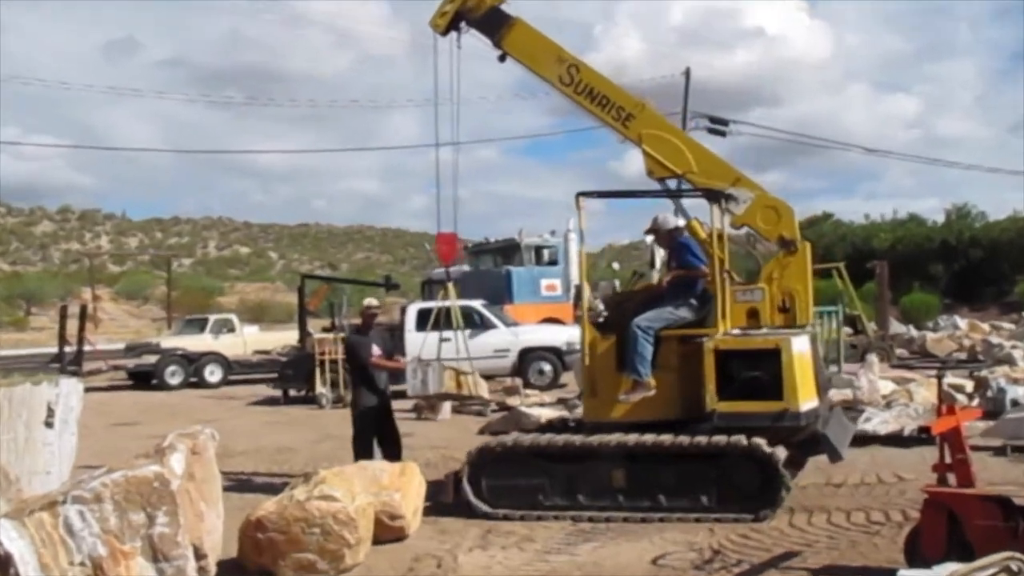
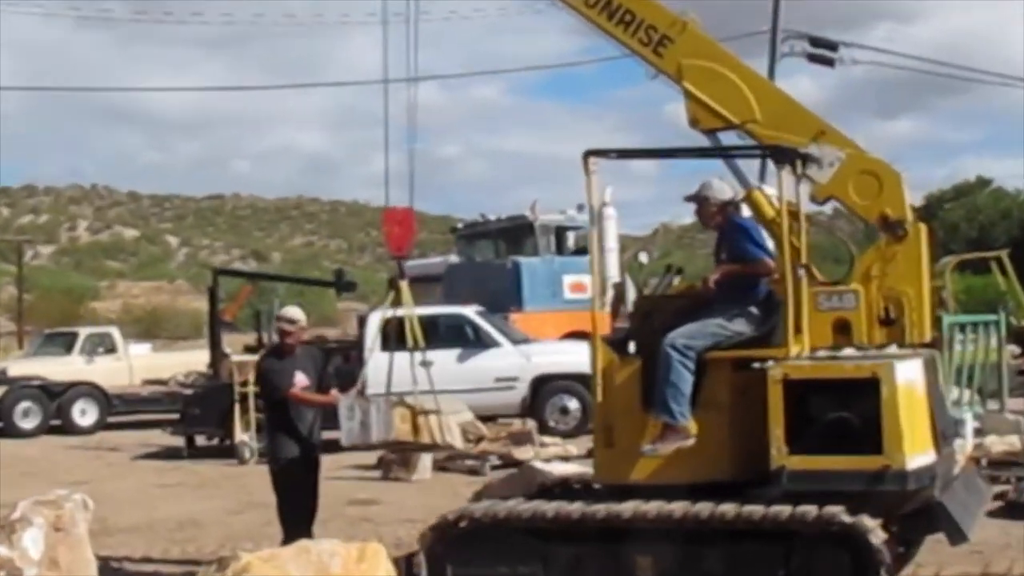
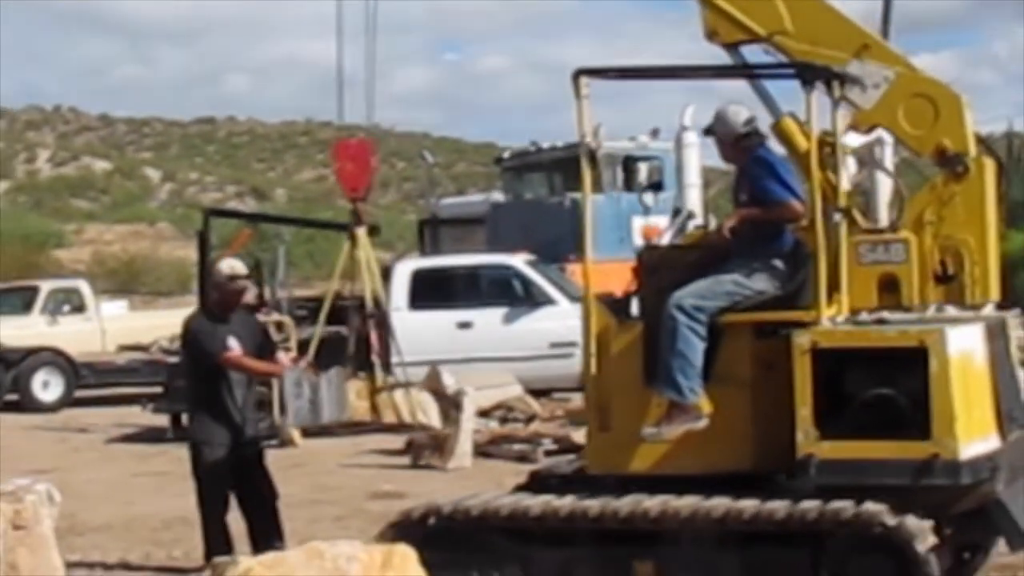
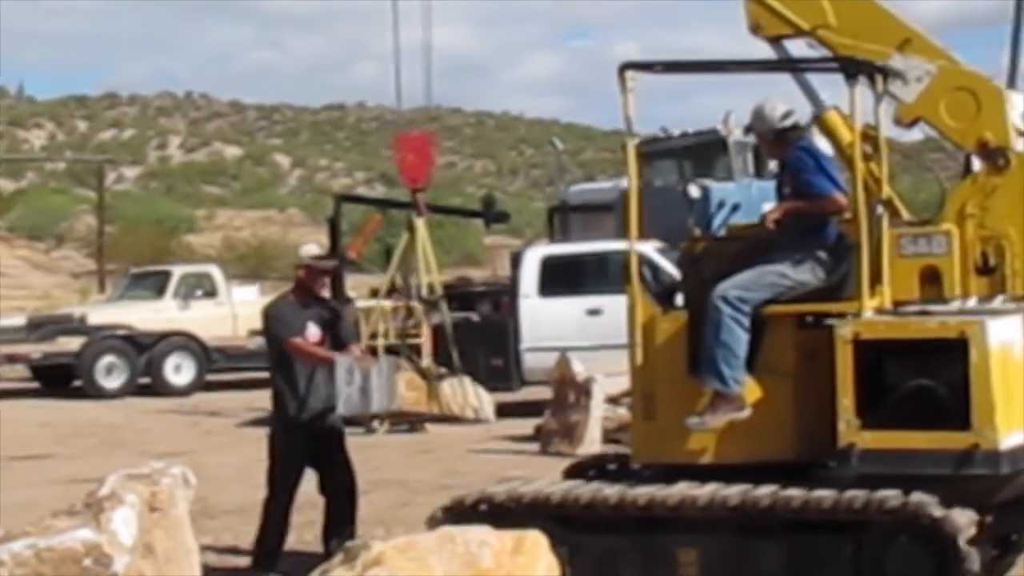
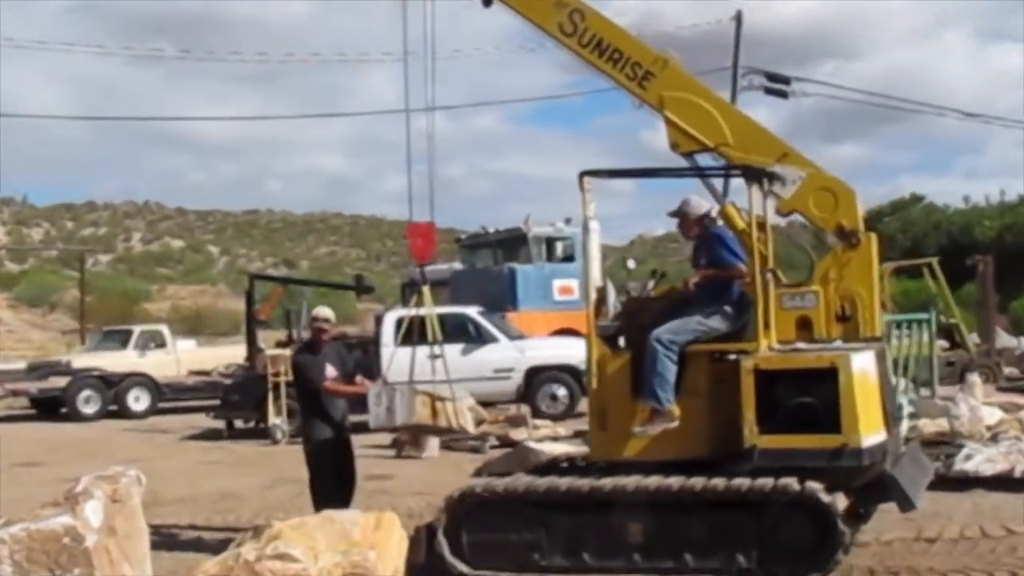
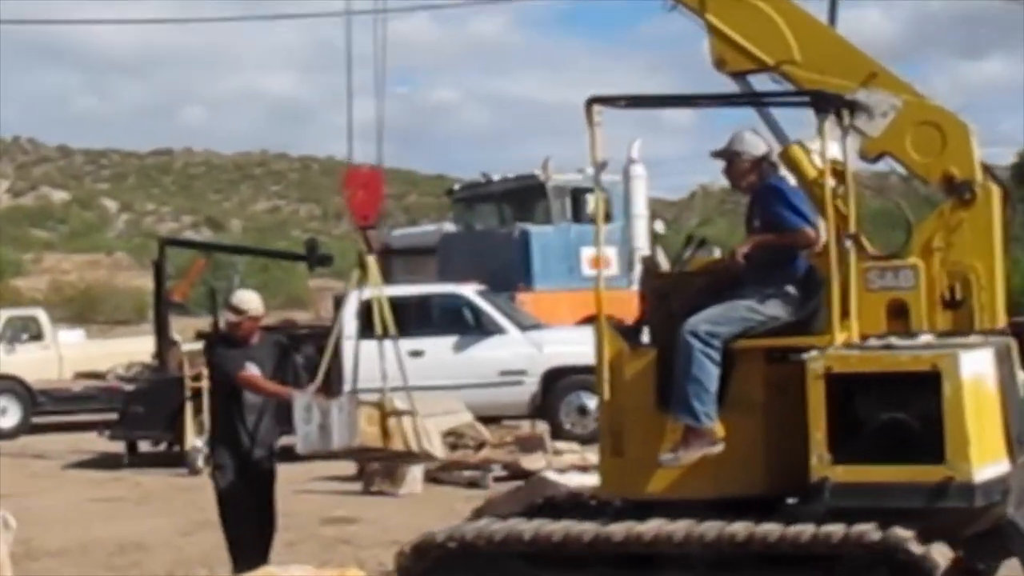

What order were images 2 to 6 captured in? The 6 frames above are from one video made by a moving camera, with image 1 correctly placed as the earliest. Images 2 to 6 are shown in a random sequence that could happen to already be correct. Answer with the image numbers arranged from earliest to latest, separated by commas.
5, 2, 6, 3, 4
